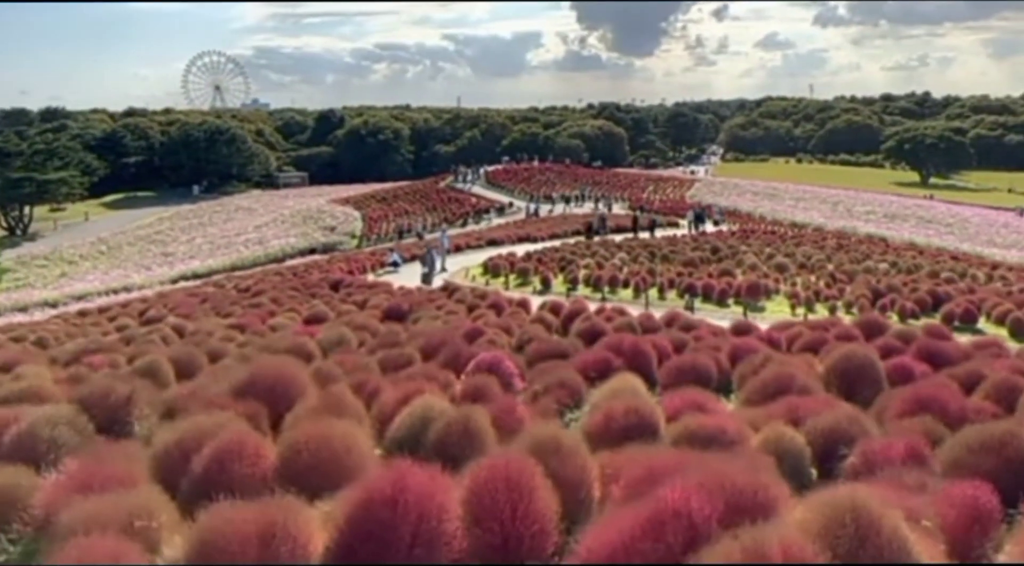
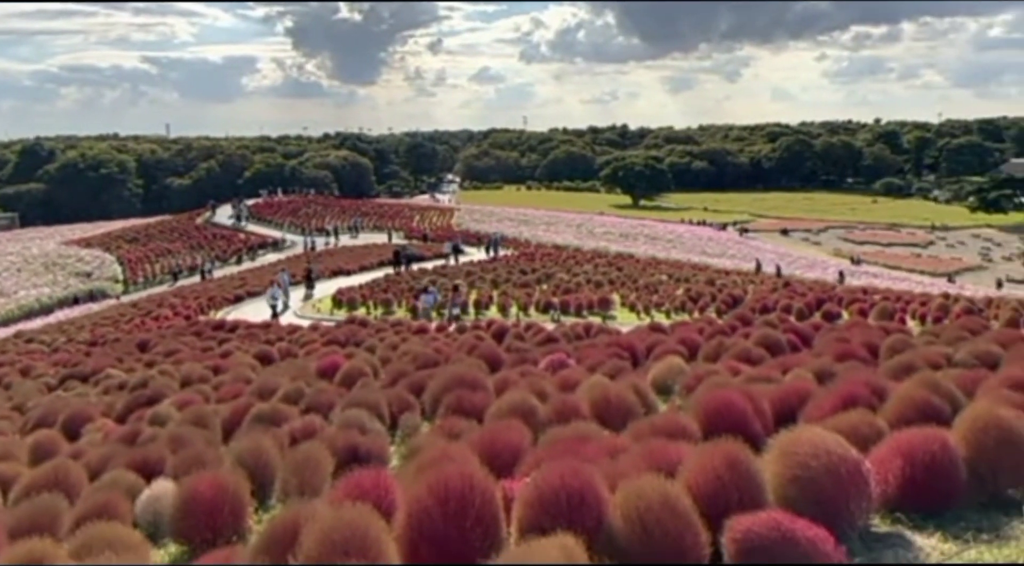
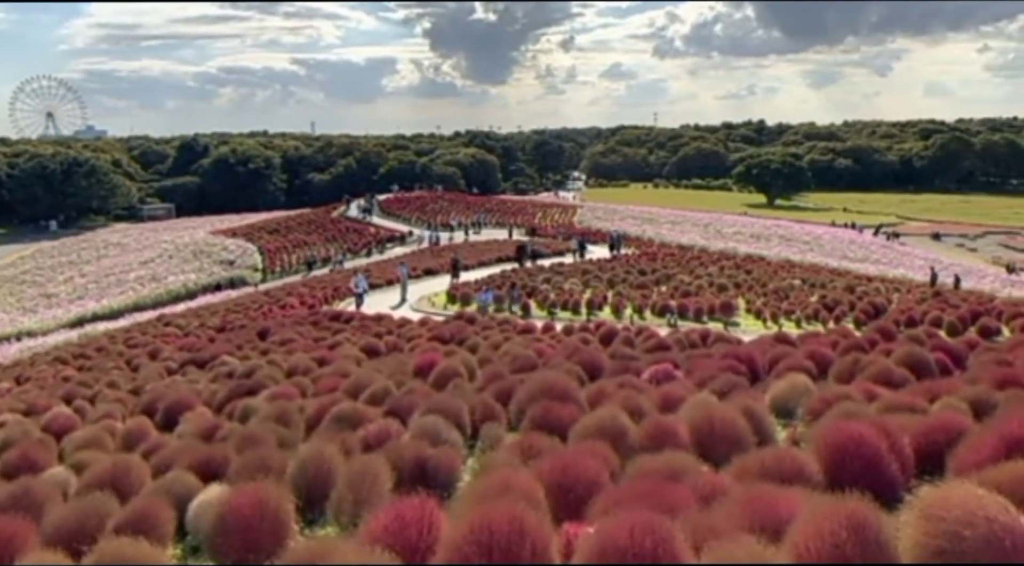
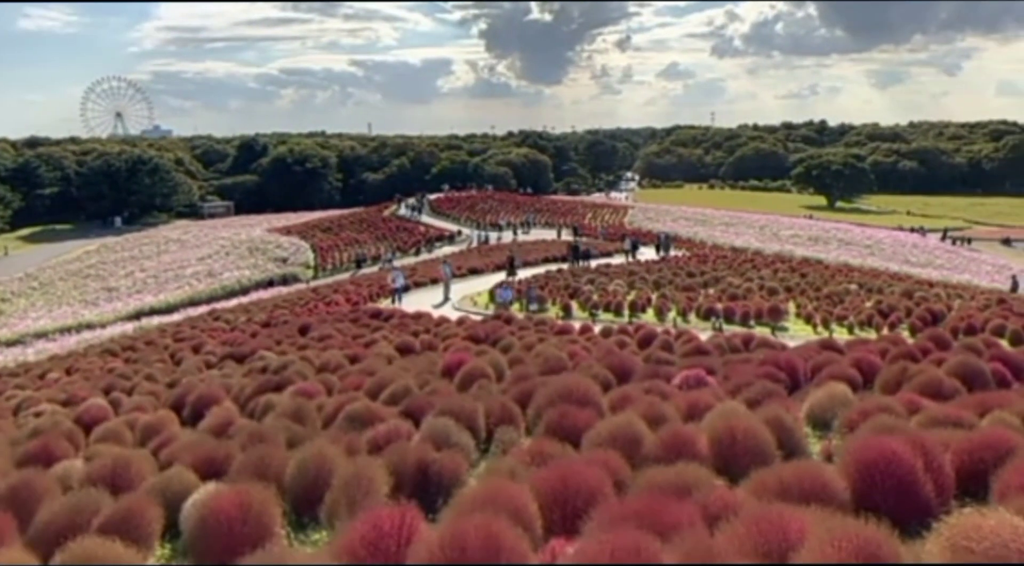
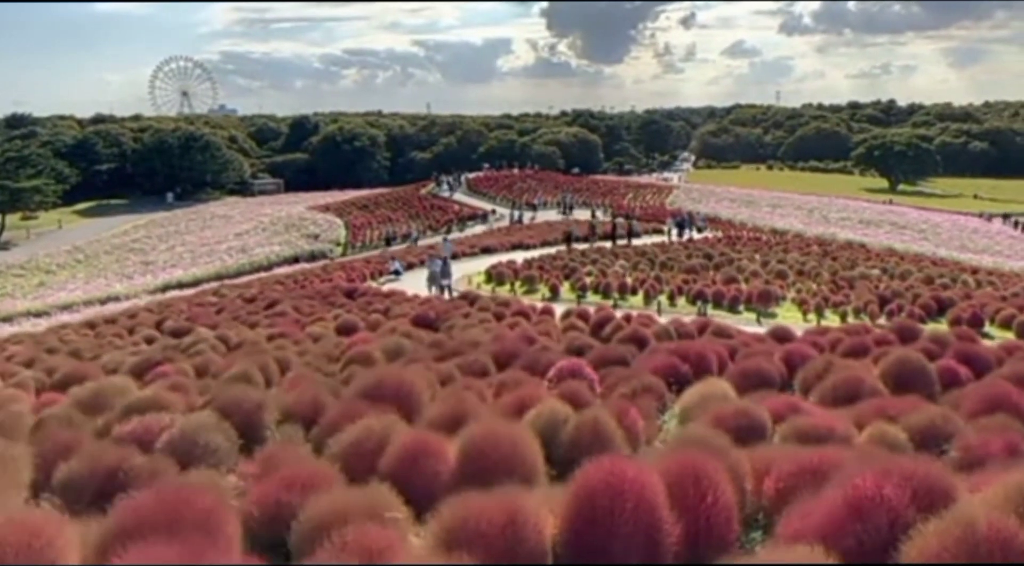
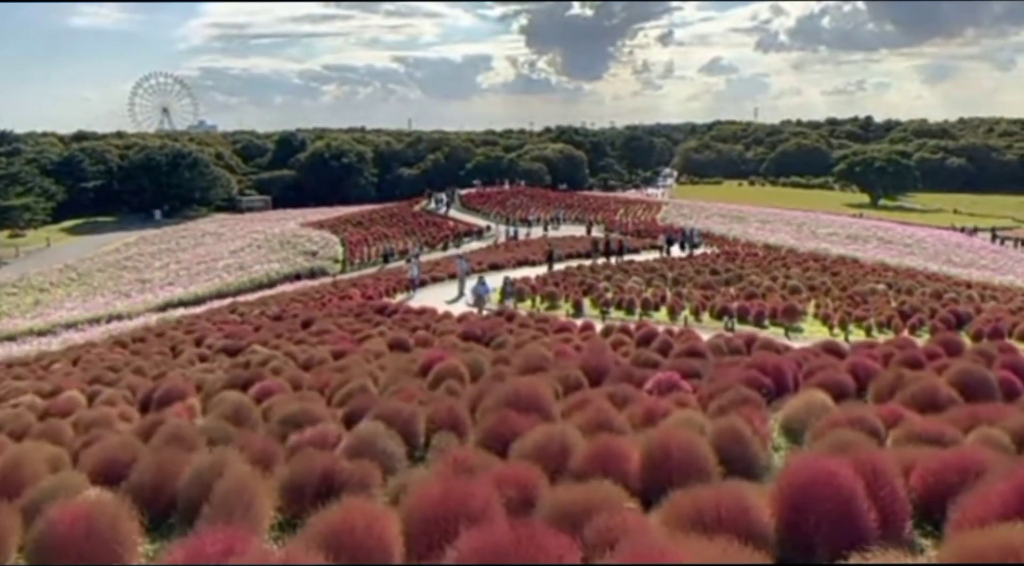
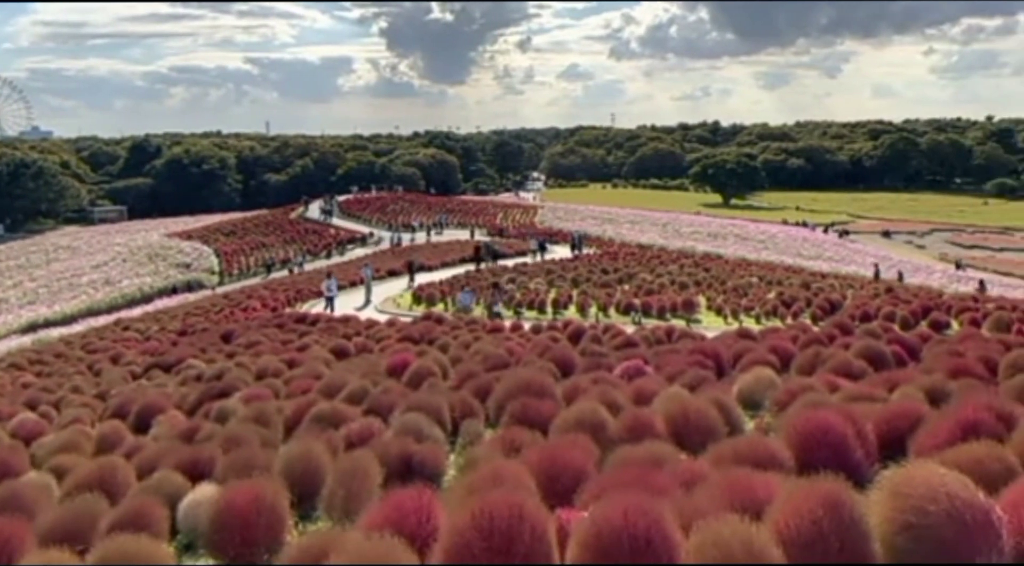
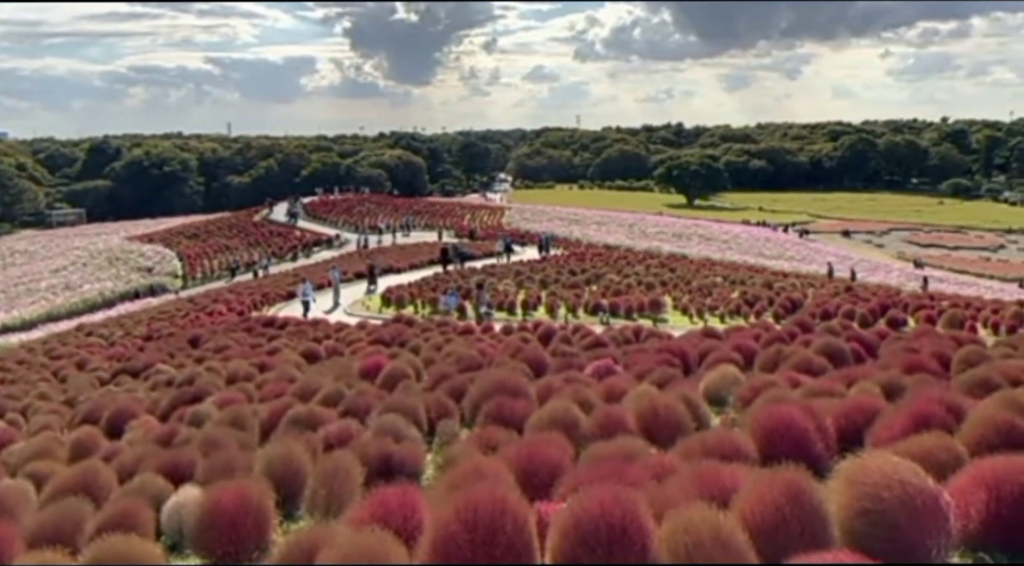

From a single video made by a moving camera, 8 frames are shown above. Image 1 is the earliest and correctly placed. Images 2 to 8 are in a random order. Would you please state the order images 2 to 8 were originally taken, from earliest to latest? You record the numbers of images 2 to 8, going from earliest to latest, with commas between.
5, 6, 4, 3, 7, 8, 2
